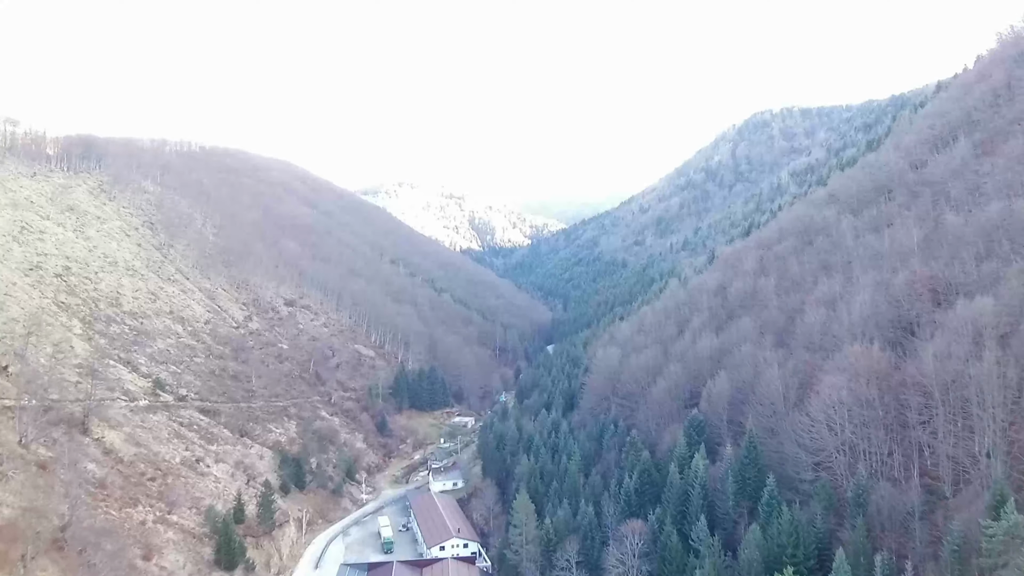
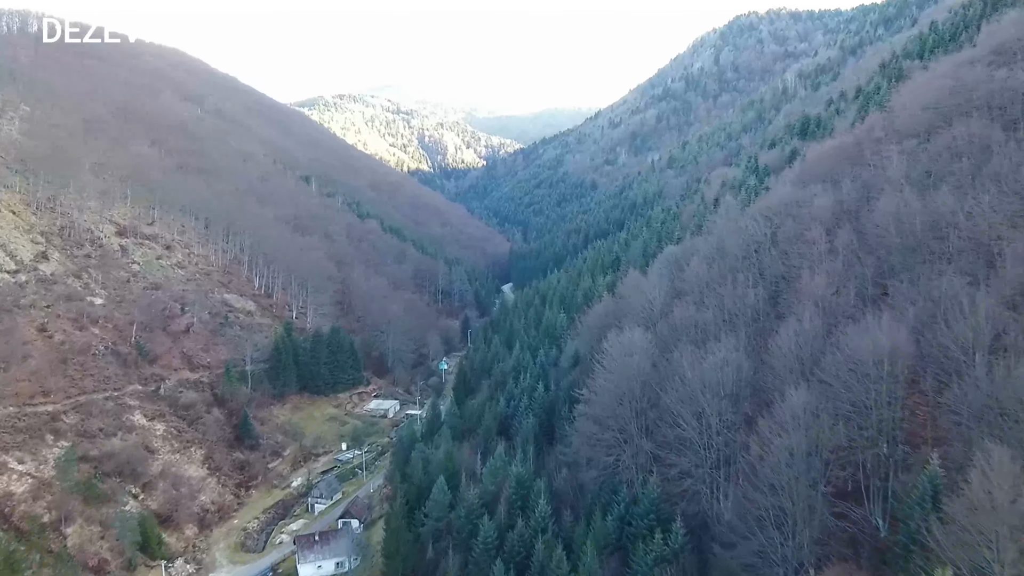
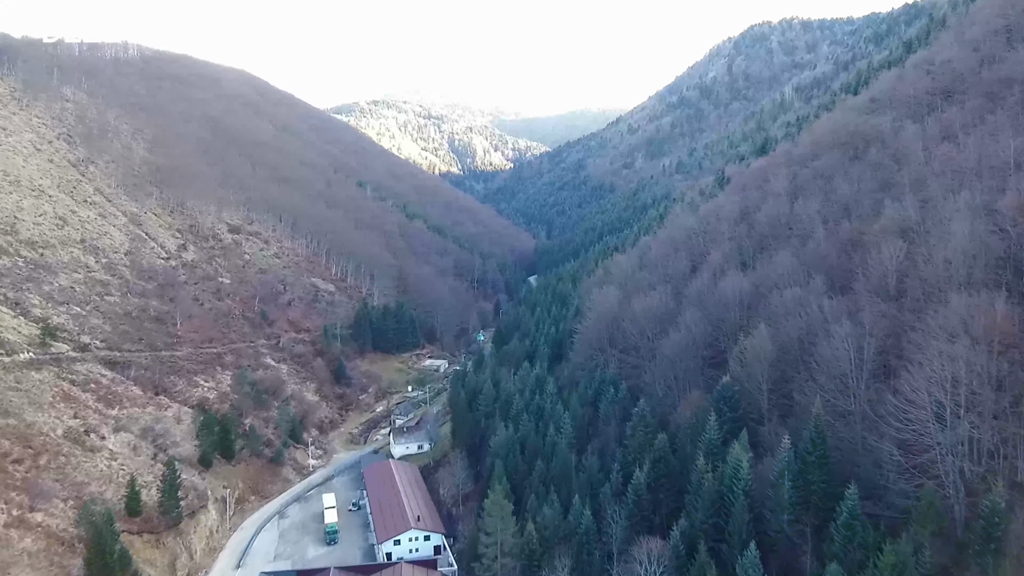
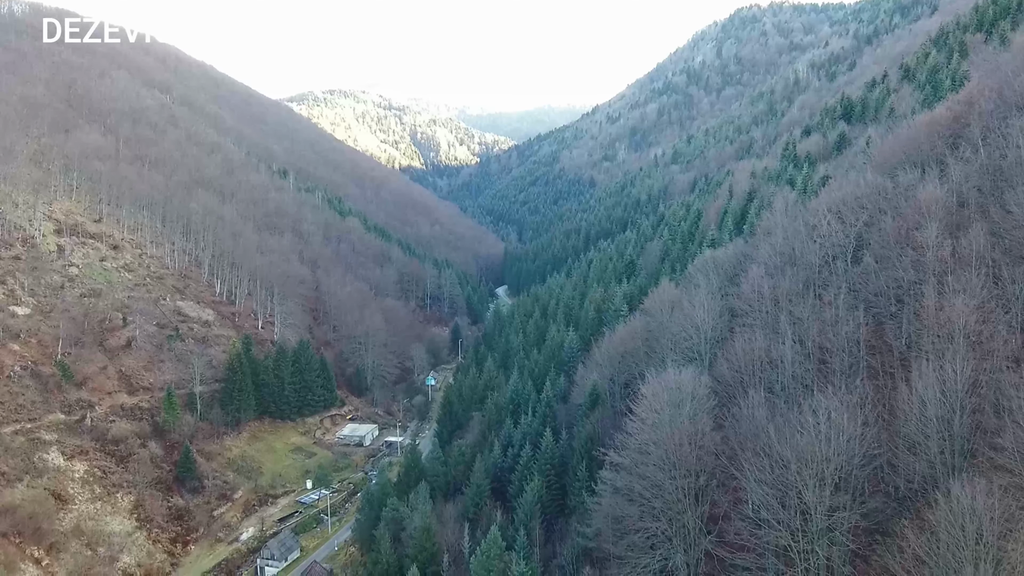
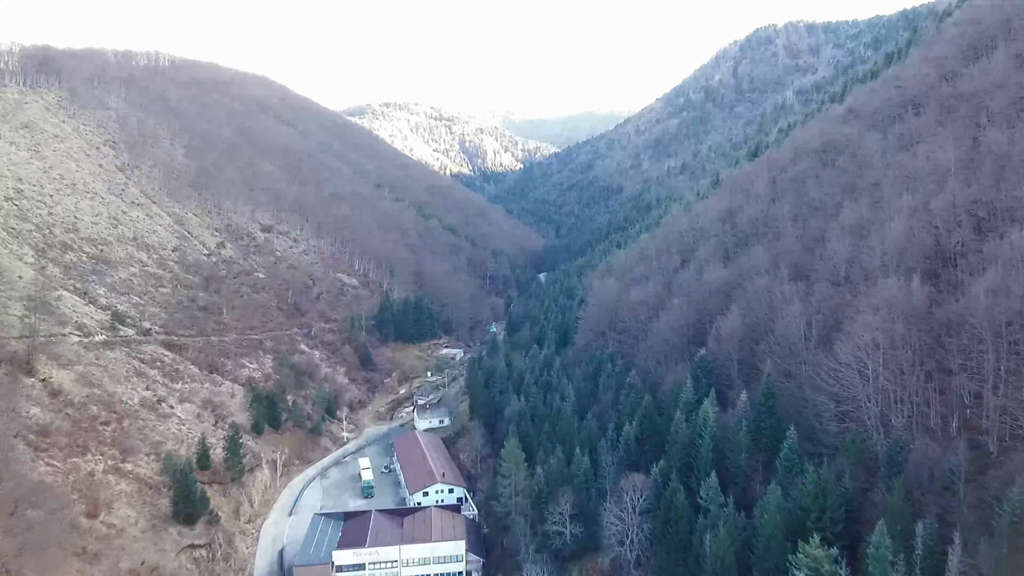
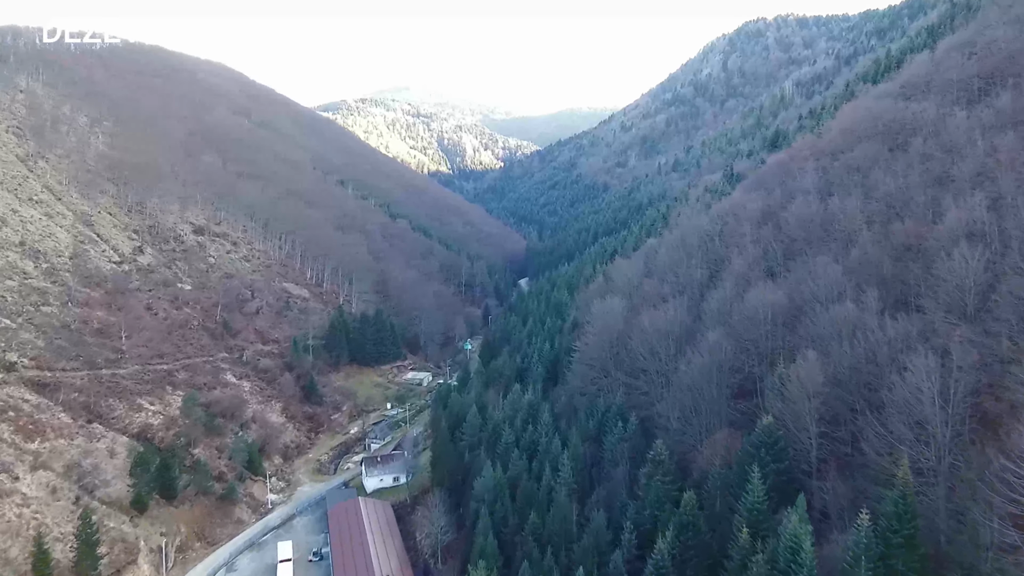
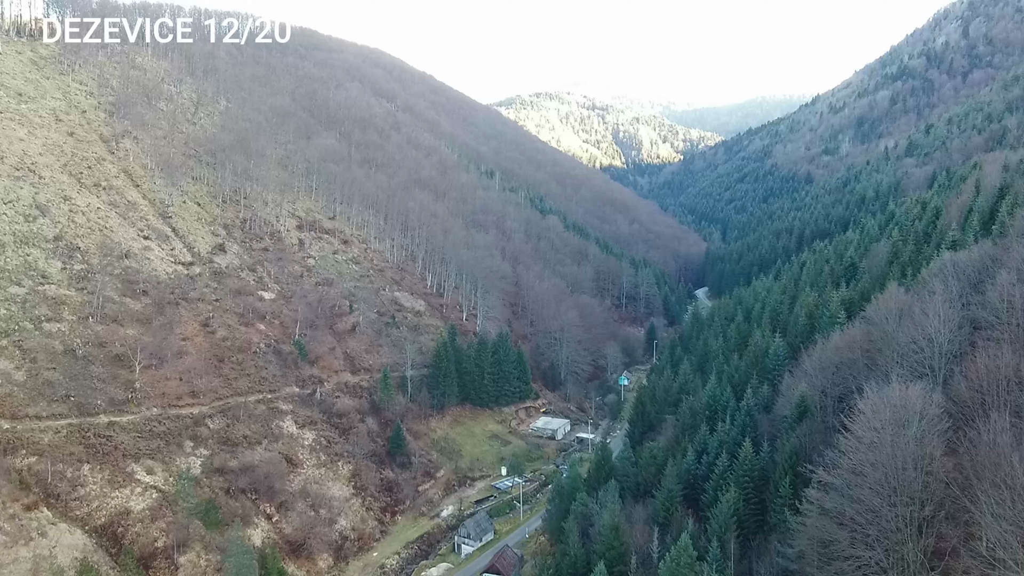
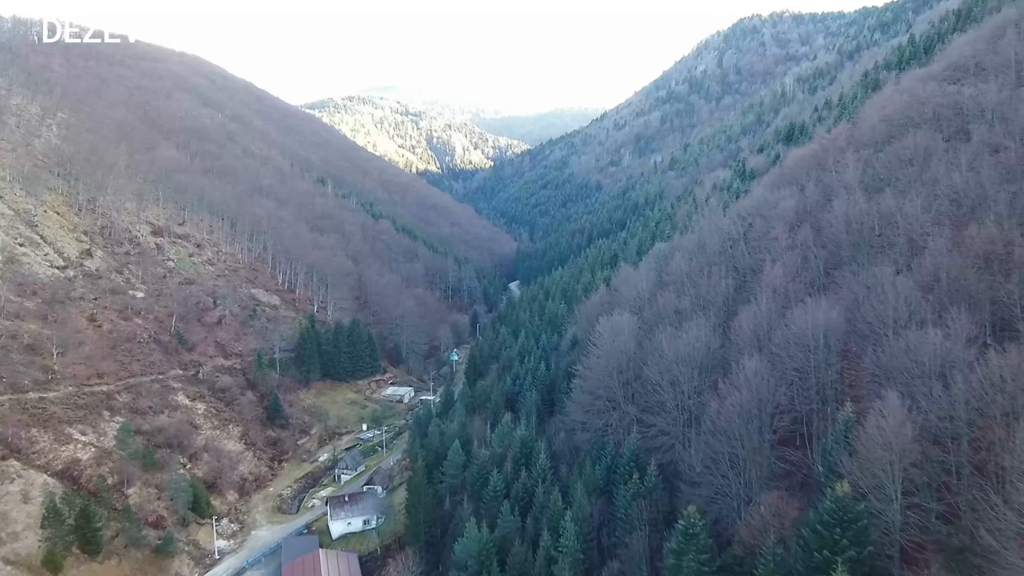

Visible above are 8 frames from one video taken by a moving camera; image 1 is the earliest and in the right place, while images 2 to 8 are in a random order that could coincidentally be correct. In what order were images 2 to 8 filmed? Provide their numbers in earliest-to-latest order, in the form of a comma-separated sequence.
5, 3, 6, 8, 2, 4, 7
